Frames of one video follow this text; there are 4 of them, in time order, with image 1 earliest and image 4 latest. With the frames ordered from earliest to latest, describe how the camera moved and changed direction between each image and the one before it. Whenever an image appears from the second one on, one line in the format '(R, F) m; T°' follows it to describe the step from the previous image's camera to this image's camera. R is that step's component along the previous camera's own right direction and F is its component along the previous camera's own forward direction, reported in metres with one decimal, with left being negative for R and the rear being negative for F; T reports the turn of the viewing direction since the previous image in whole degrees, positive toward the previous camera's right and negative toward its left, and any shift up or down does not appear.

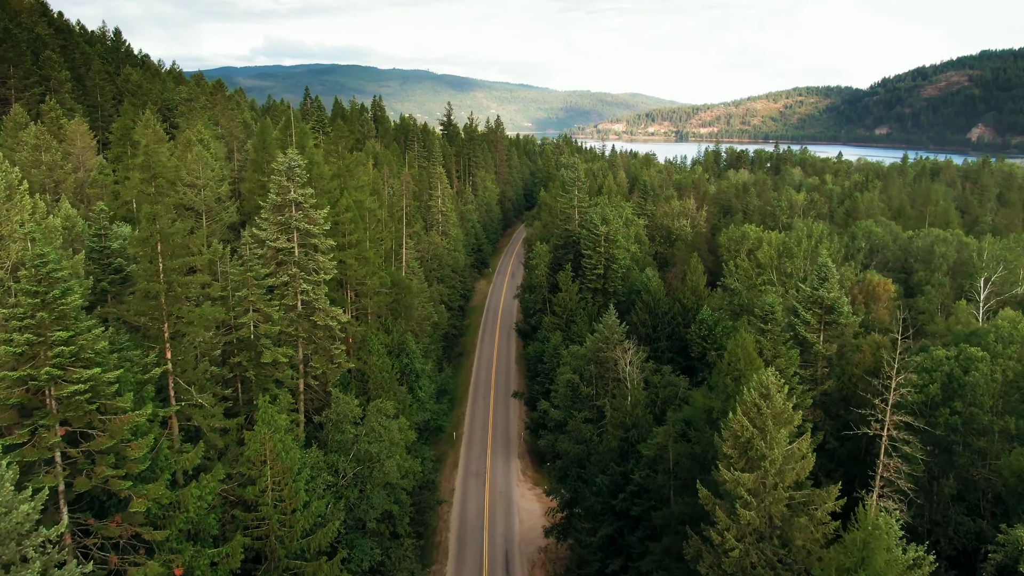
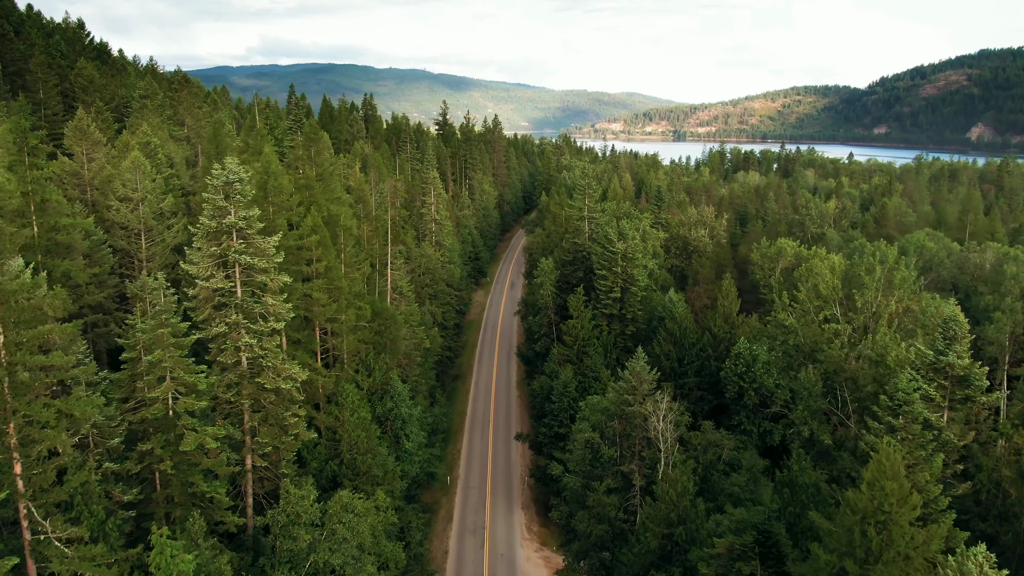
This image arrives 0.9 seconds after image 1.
(-0.5, +8.2) m; 0°
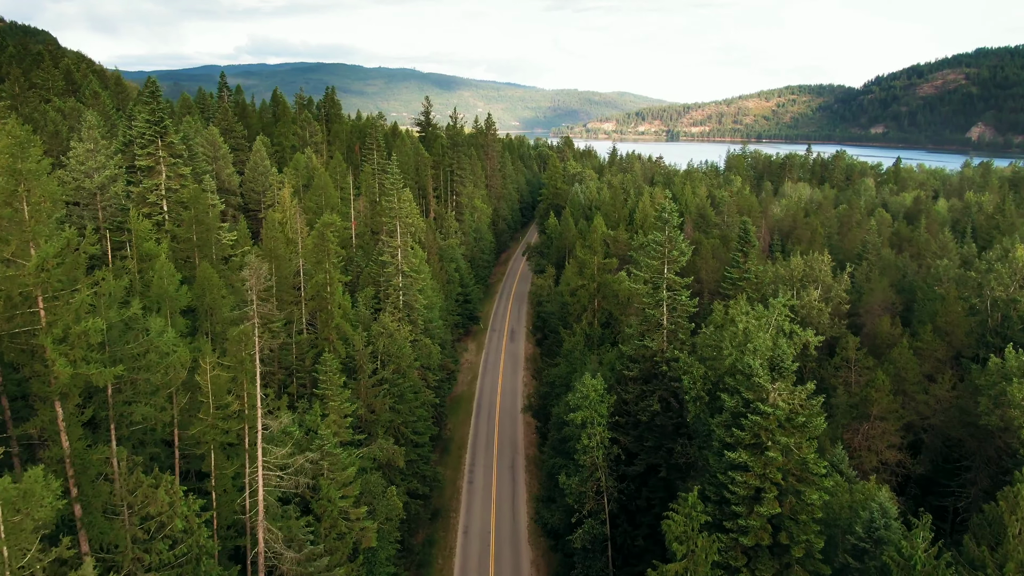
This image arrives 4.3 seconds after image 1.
(-1.4, +28.3) m; +1°
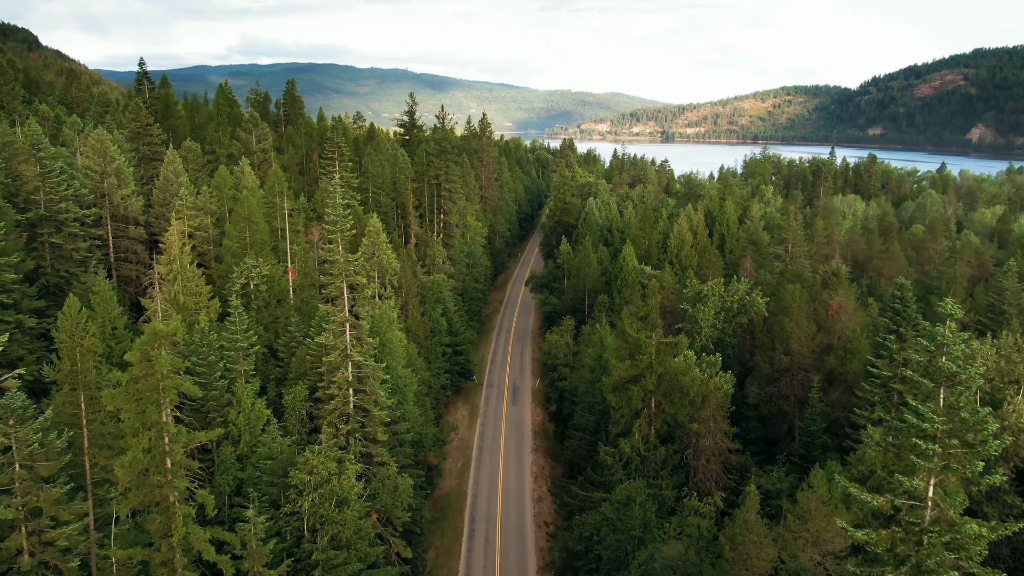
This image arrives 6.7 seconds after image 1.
(-1.0, +20.2) m; +1°
